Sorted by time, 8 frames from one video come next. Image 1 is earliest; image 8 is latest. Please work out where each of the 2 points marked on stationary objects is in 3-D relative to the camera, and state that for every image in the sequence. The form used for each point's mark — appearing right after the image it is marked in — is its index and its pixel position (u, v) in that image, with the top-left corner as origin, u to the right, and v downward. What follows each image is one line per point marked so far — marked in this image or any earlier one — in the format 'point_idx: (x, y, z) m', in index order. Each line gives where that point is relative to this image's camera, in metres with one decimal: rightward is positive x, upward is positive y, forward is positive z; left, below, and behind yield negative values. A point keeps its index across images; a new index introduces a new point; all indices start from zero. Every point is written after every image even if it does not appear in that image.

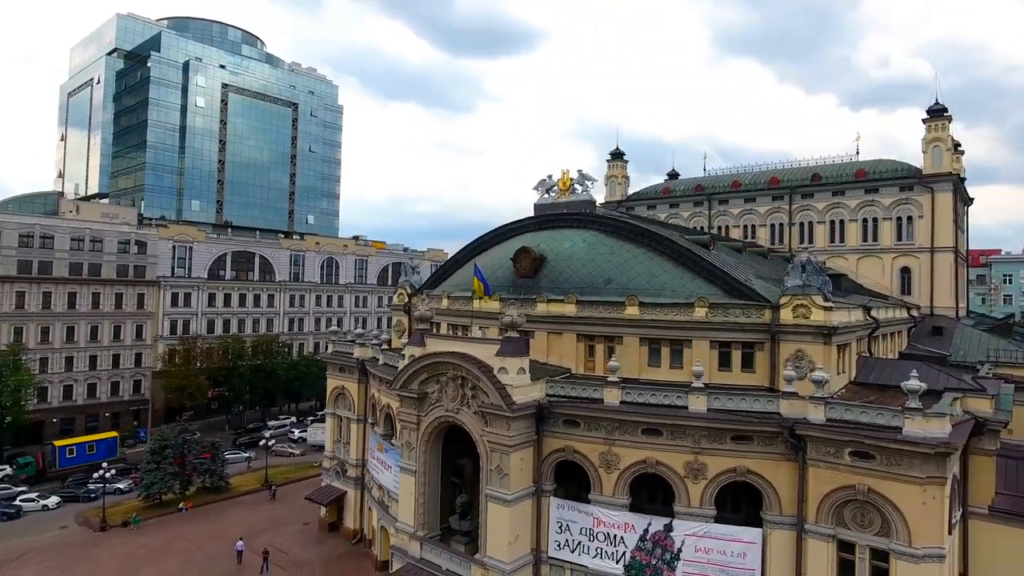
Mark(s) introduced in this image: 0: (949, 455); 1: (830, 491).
0: (+12.6, -4.8, +18.3) m
1: (+10.1, -6.4, +19.9) m
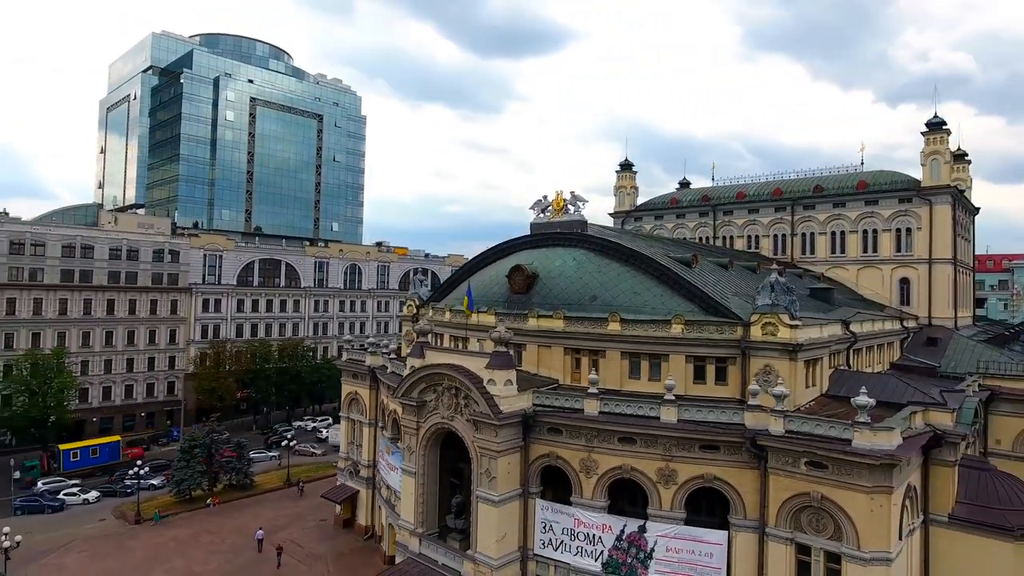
0: (+11.9, -5.6, +19.8) m
1: (+9.4, -7.1, +21.5) m
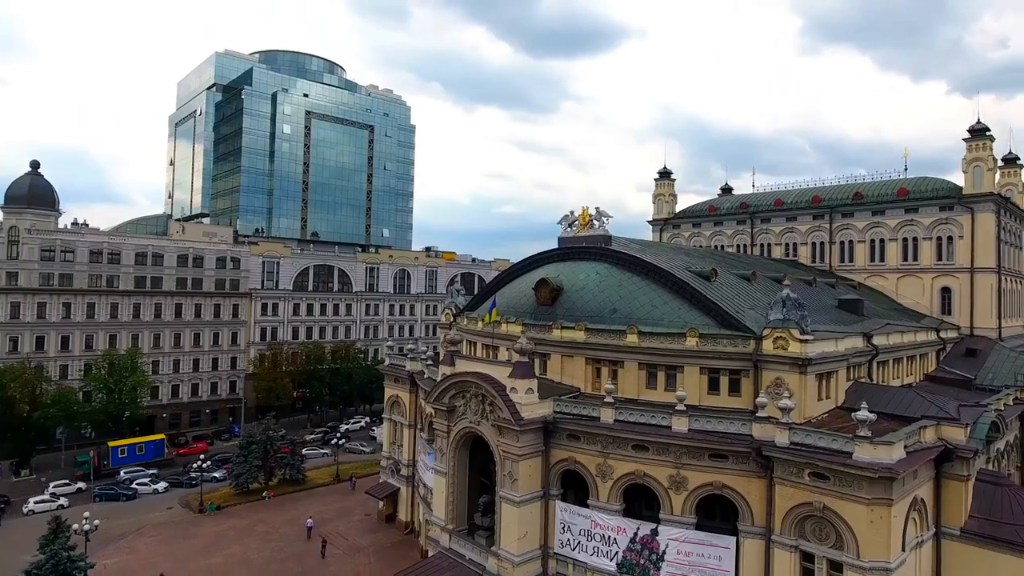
0: (+12.3, -6.2, +20.5) m
1: (+10.0, -7.7, +22.4) m
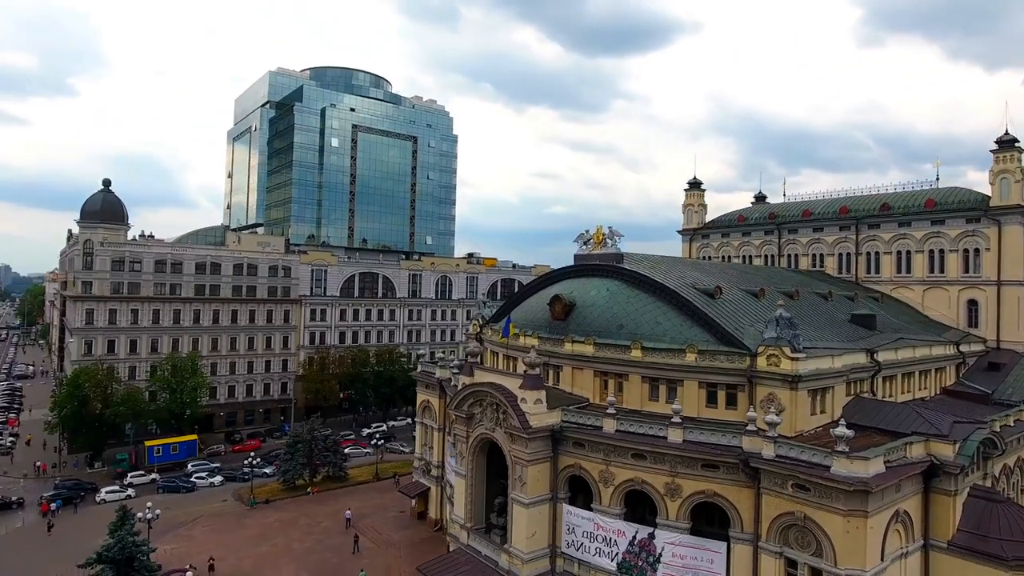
0: (+12.2, -7.0, +21.8) m
1: (+10.0, -8.6, +23.9) m
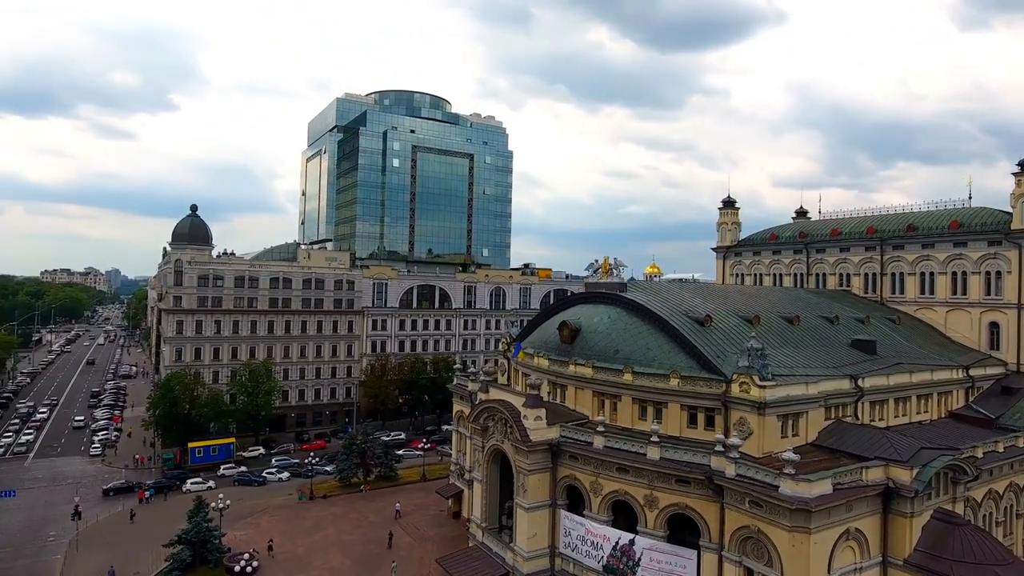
0: (+11.5, -8.6, +24.4) m
1: (+9.5, -10.1, +26.7) m
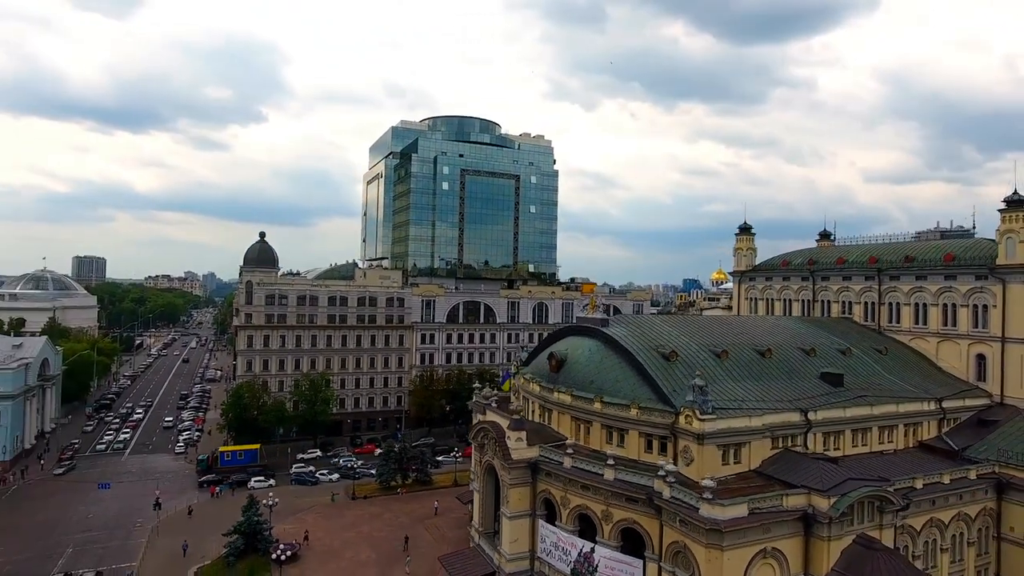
0: (+9.5, -10.9, +28.5) m
1: (+7.8, -12.5, +31.1) m
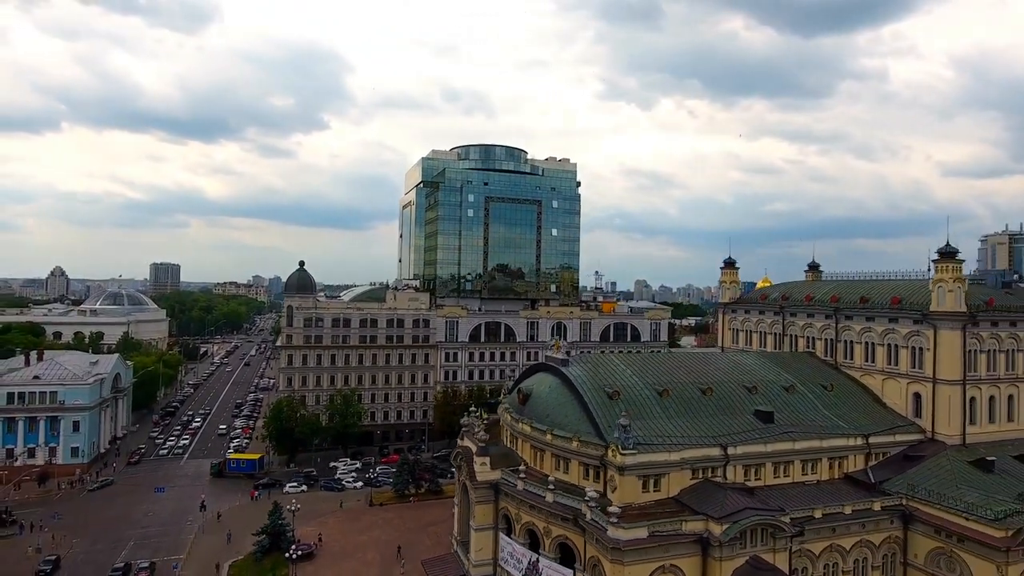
0: (+6.1, -14.4, +34.8) m
1: (+4.7, -15.9, +37.5) m
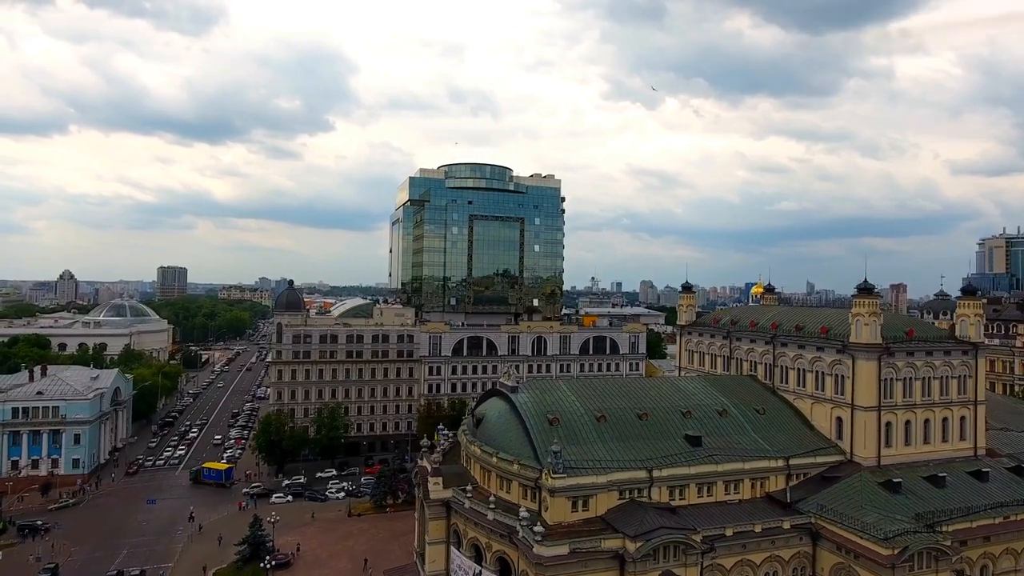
0: (+2.1, -17.2, +39.4) m
1: (+0.7, -18.8, +42.1) m
